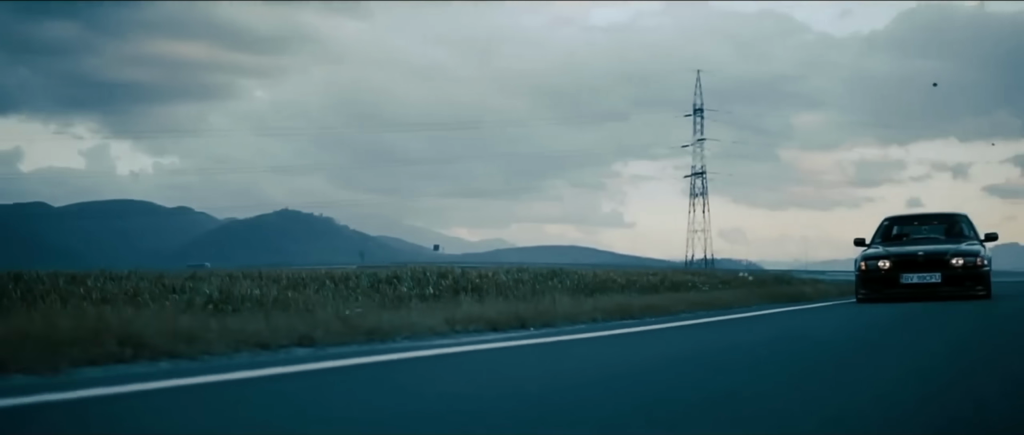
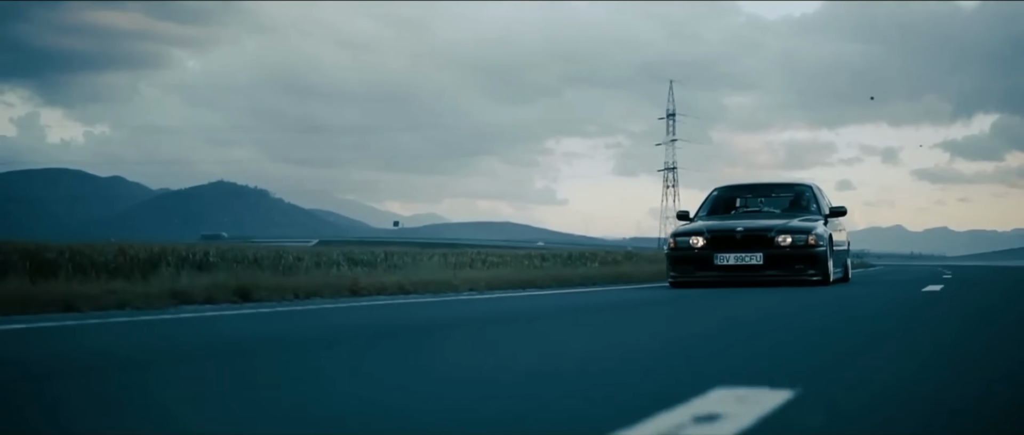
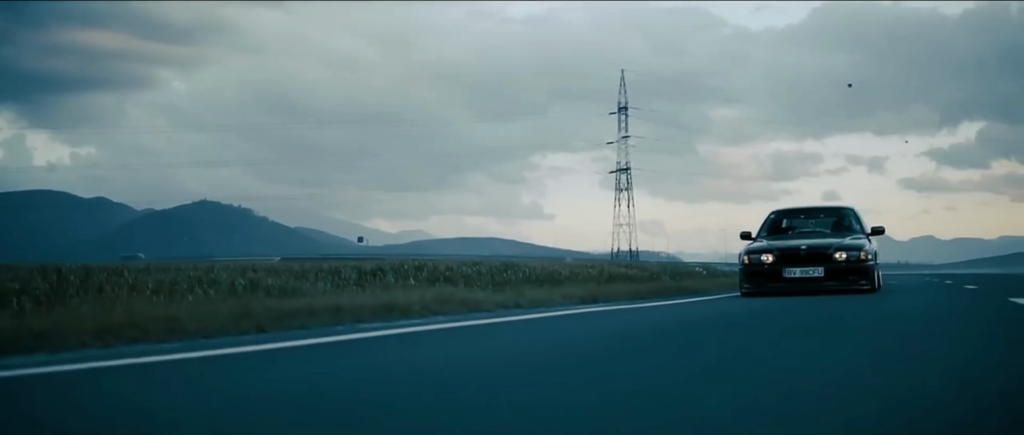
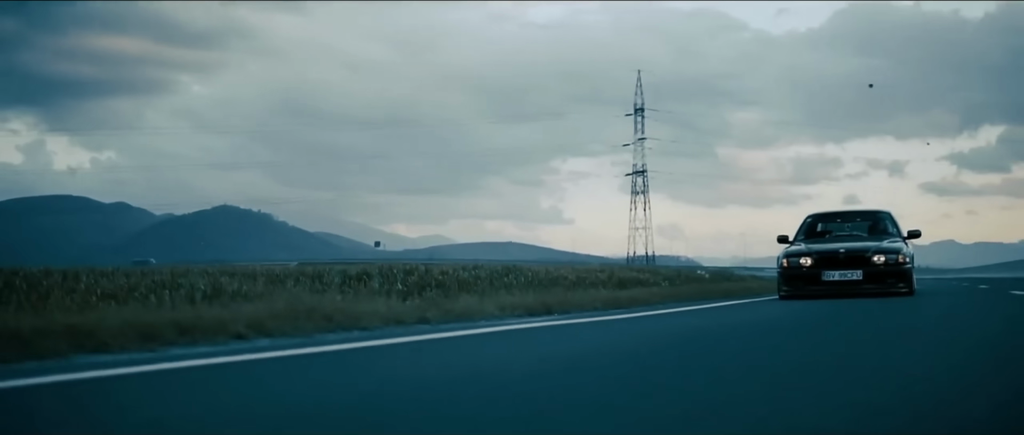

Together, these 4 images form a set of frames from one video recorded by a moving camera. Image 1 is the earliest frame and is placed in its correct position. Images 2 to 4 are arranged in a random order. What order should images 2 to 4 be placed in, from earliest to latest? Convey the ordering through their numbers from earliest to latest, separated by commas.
4, 3, 2
